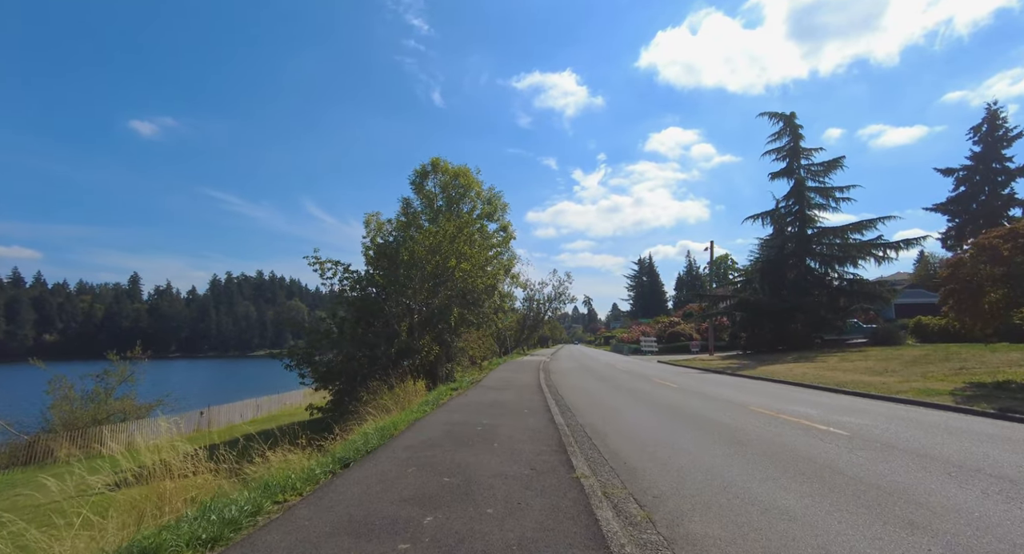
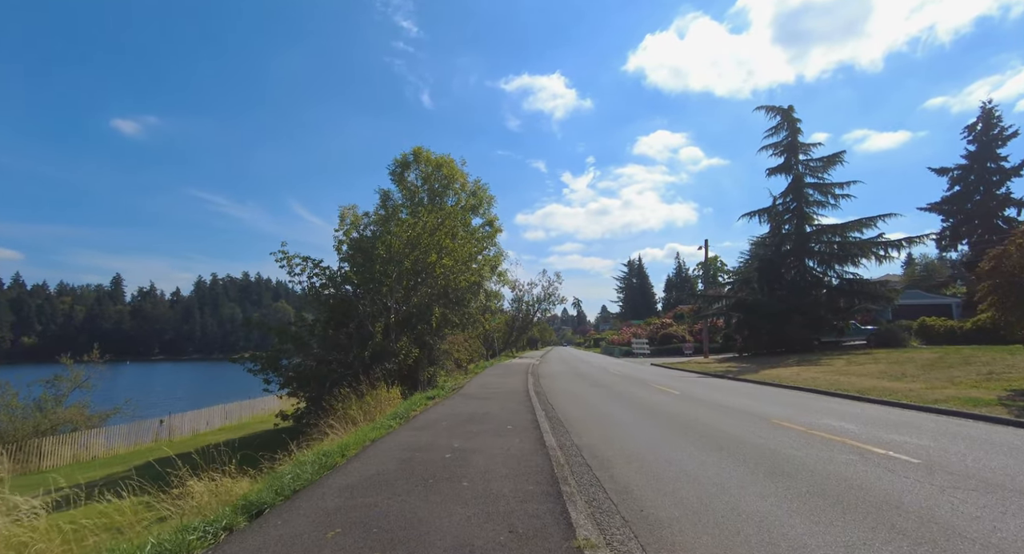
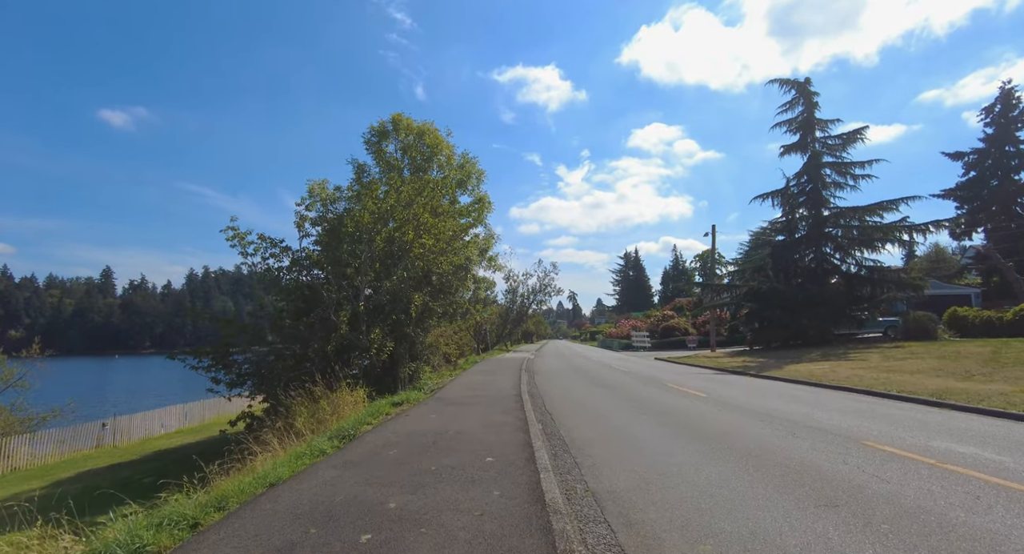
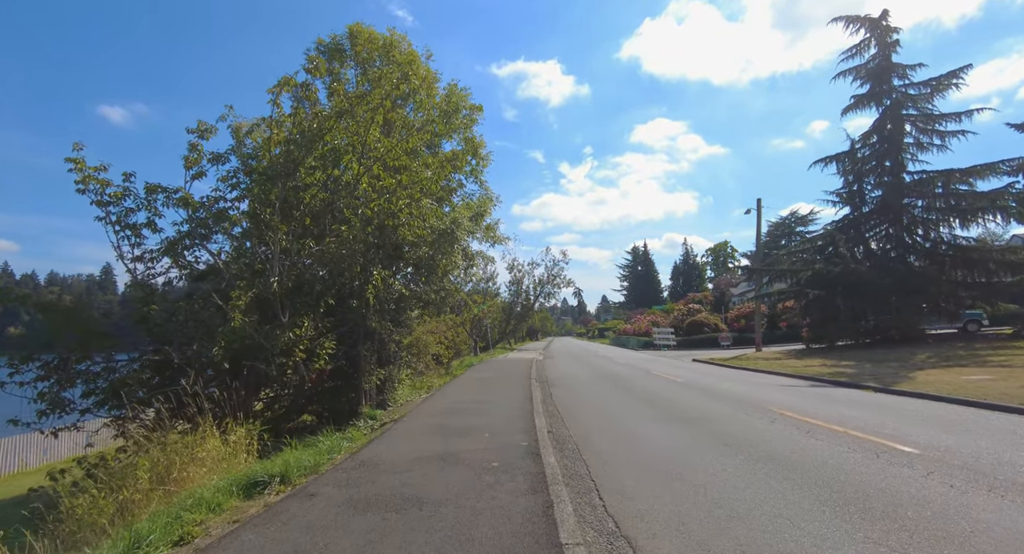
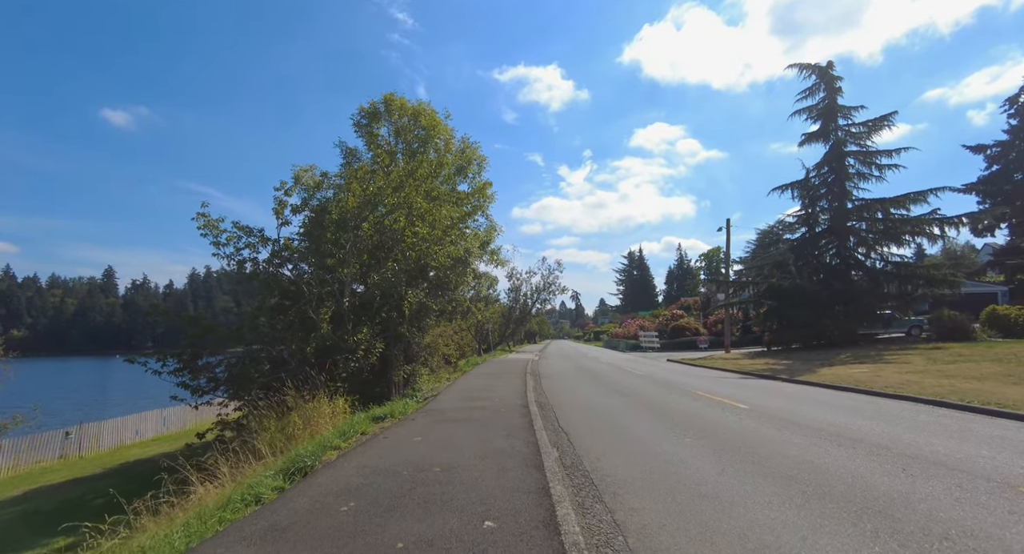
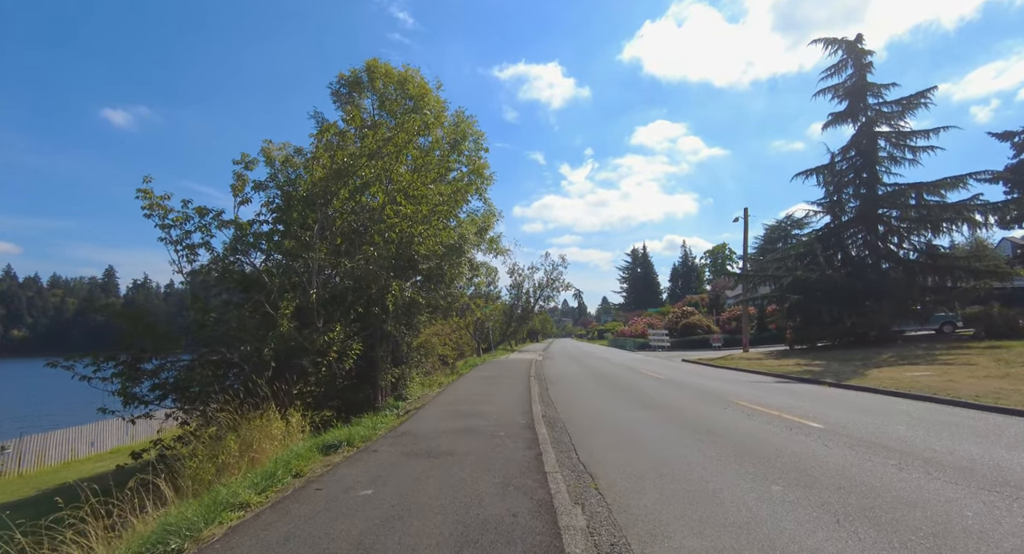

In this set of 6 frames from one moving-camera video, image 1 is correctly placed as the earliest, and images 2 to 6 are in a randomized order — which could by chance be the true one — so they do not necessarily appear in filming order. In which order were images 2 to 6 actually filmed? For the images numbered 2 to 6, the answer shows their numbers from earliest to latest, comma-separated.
2, 3, 5, 6, 4
